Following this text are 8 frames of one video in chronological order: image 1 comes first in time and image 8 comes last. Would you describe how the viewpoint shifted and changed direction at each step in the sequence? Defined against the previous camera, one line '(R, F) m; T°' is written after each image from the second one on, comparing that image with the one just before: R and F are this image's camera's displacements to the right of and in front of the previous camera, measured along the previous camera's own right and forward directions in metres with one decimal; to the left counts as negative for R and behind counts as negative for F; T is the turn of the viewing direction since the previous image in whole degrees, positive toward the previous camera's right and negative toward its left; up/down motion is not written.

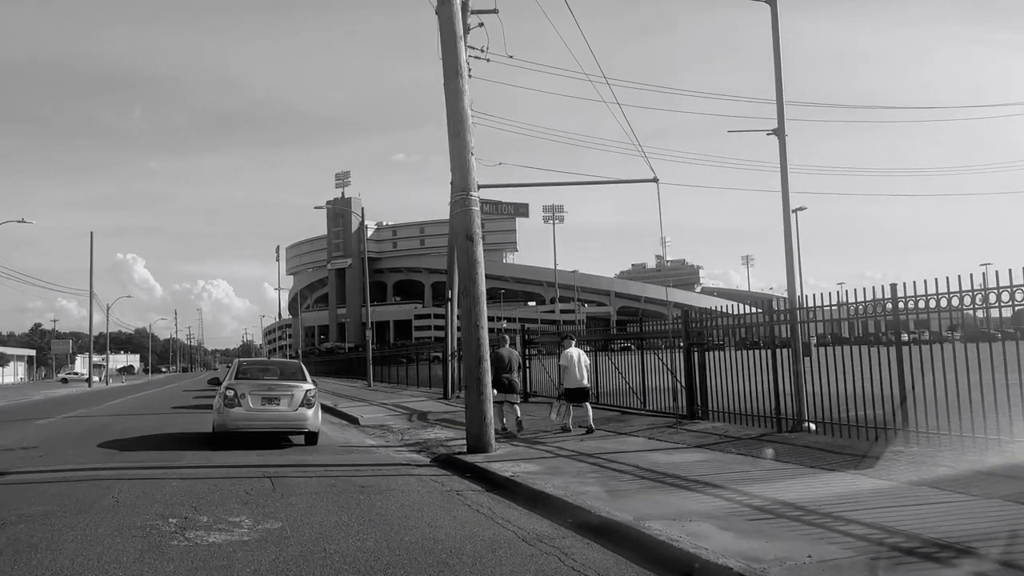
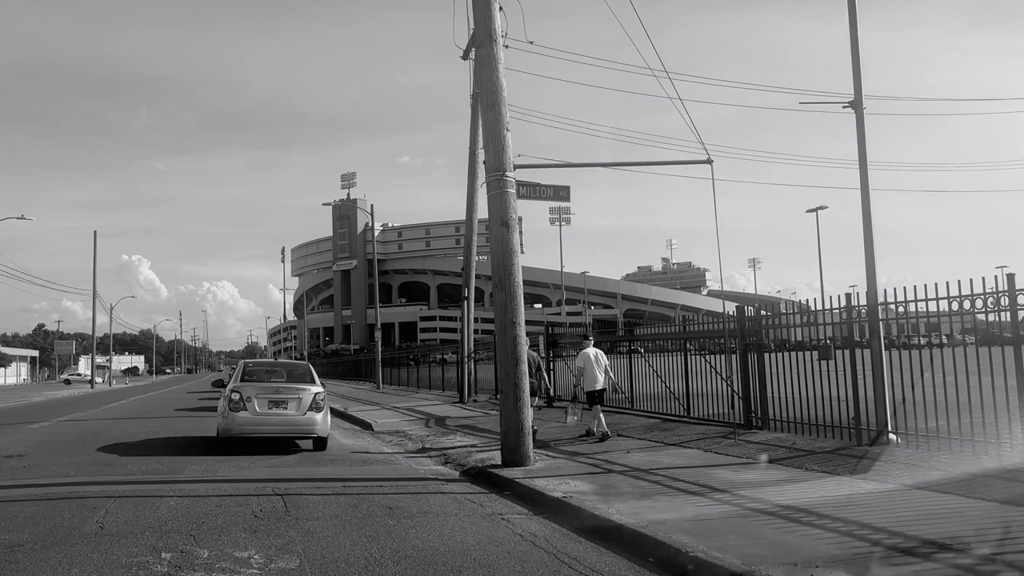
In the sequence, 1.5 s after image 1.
(-0.5, +1.2) m; 0°
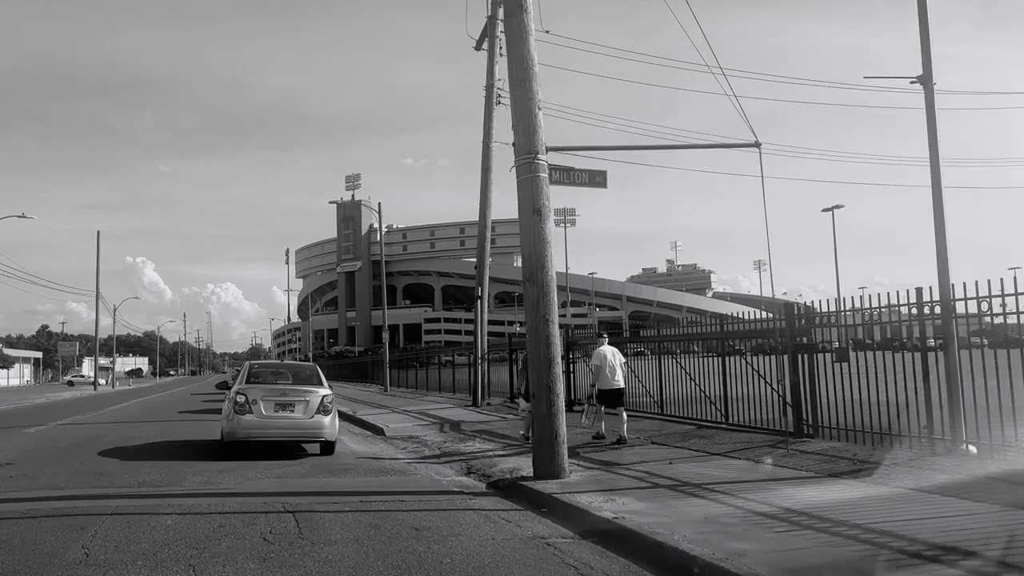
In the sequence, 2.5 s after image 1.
(-0.3, +0.9) m; 0°
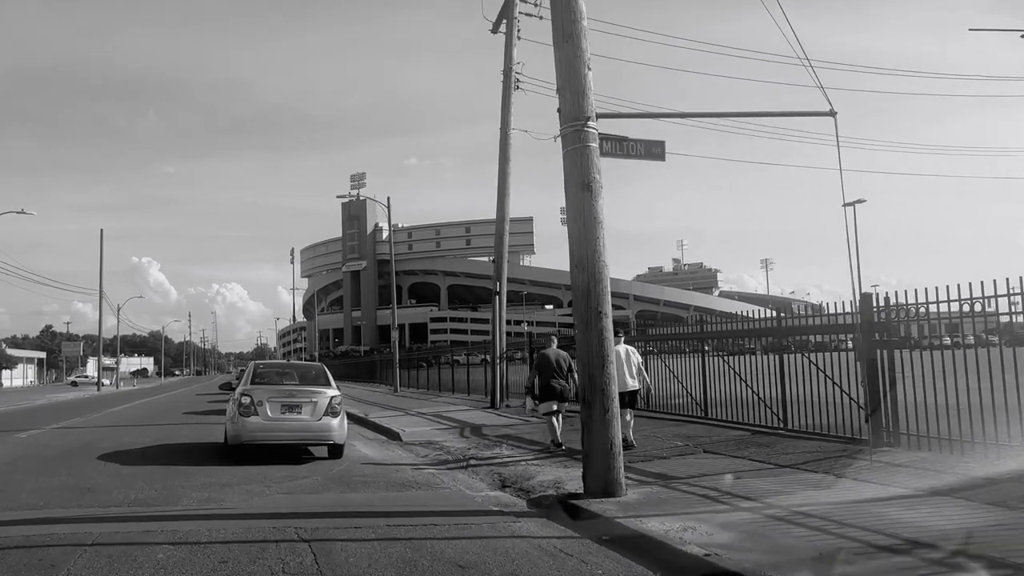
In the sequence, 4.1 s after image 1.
(-0.4, +1.2) m; 0°
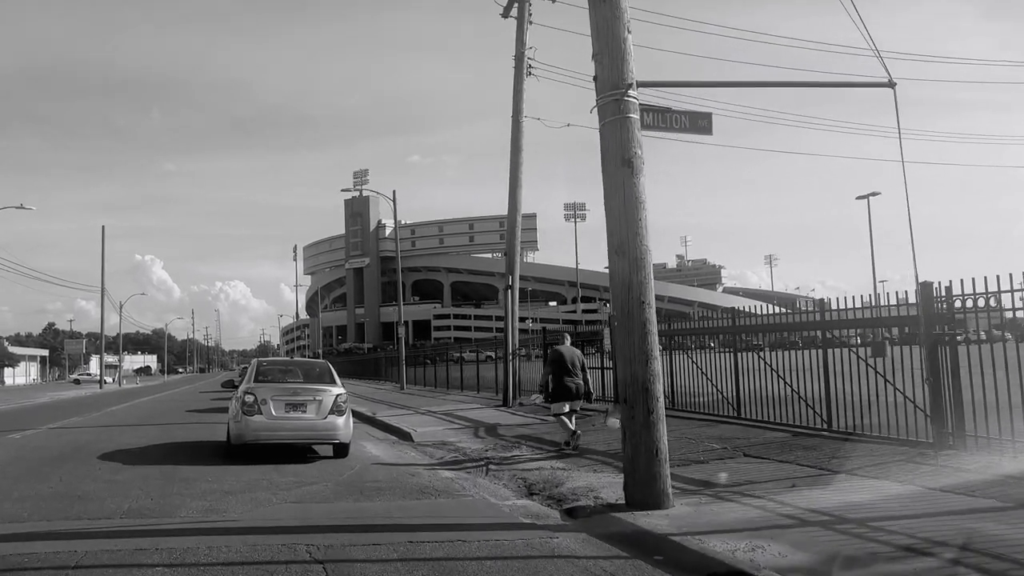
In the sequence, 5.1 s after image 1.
(-0.3, +0.8) m; 0°
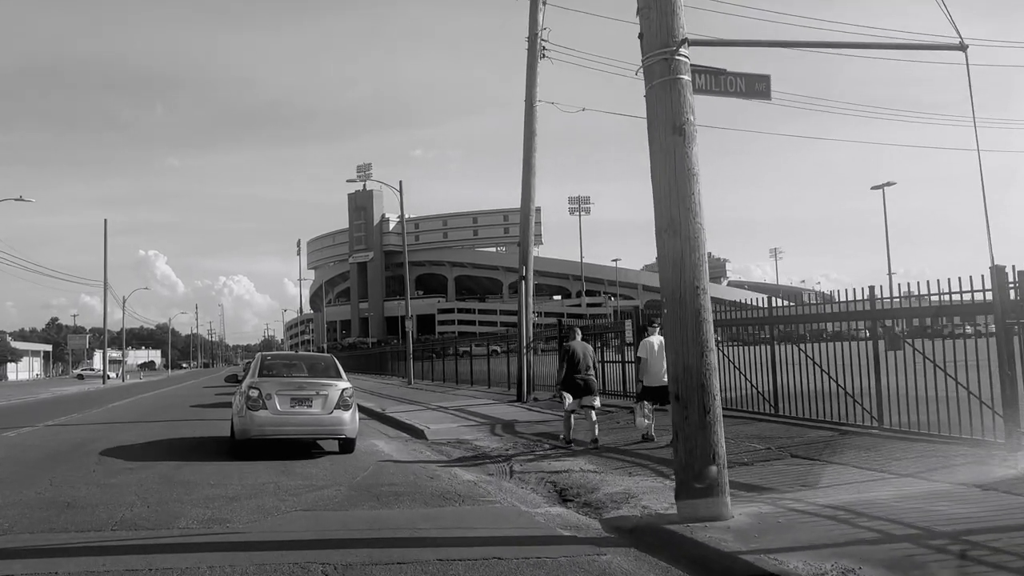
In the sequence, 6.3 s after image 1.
(-0.3, +0.7) m; 0°
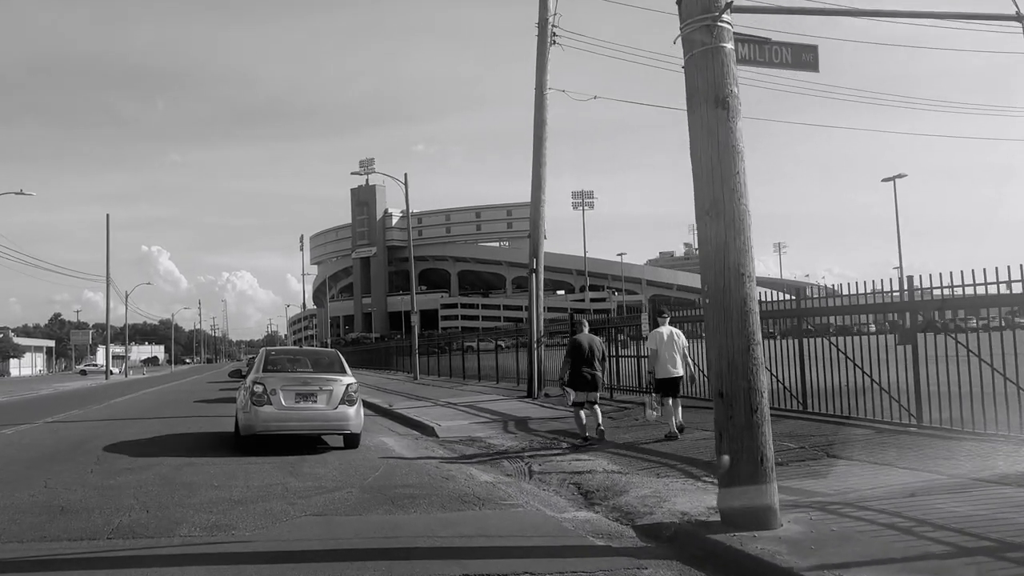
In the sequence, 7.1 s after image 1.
(-0.2, +0.5) m; 0°
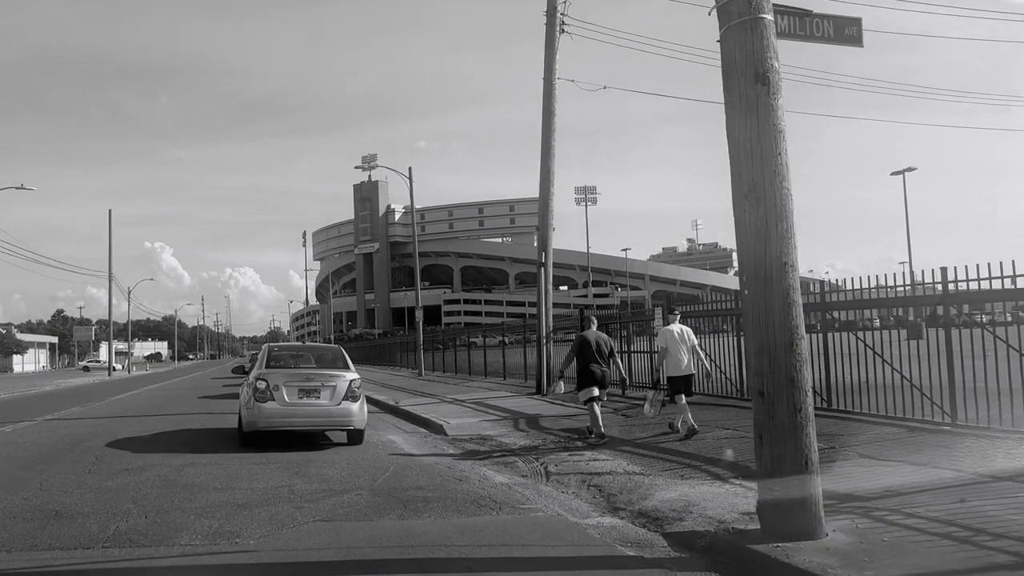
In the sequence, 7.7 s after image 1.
(-0.1, +0.4) m; 0°
